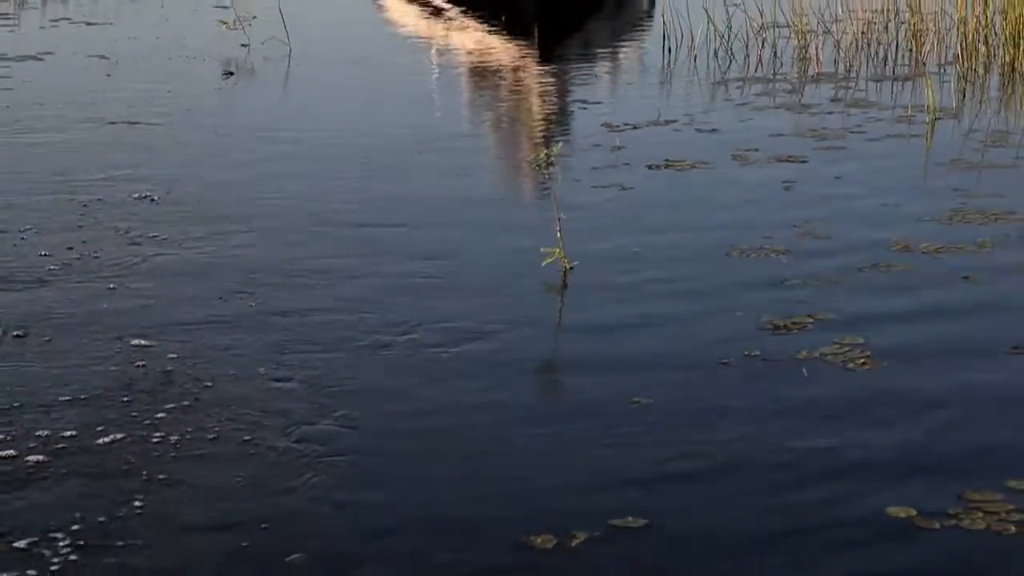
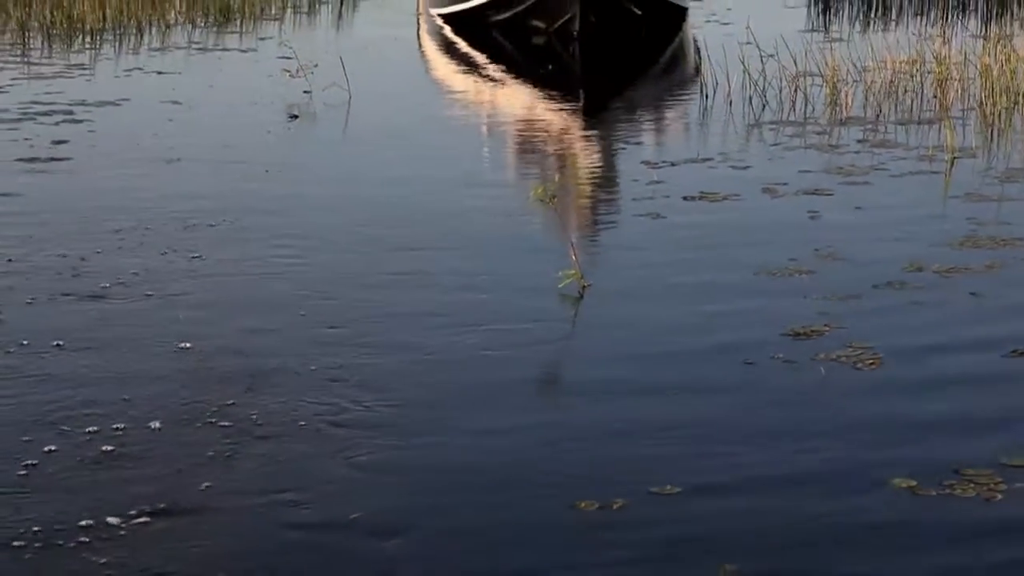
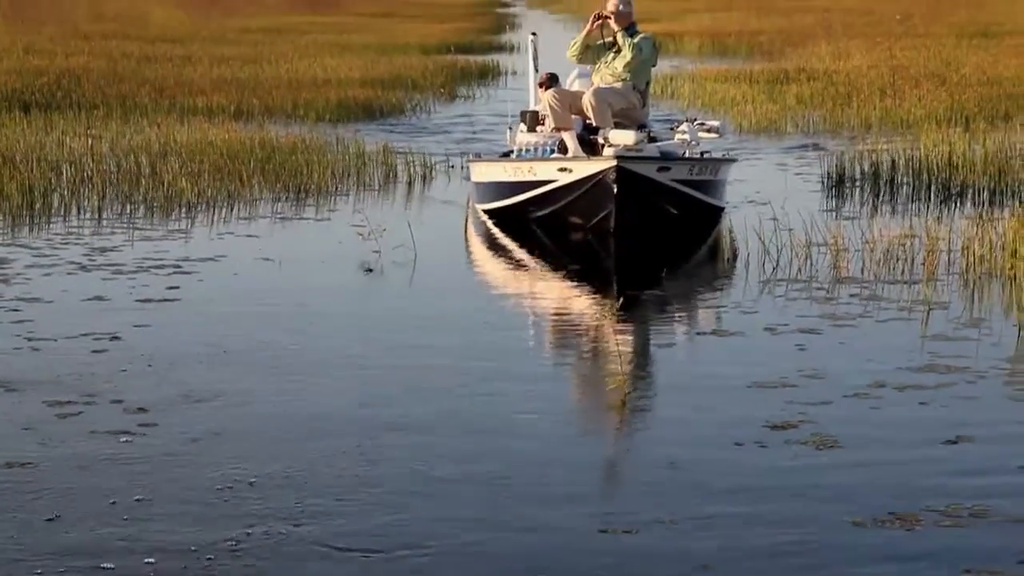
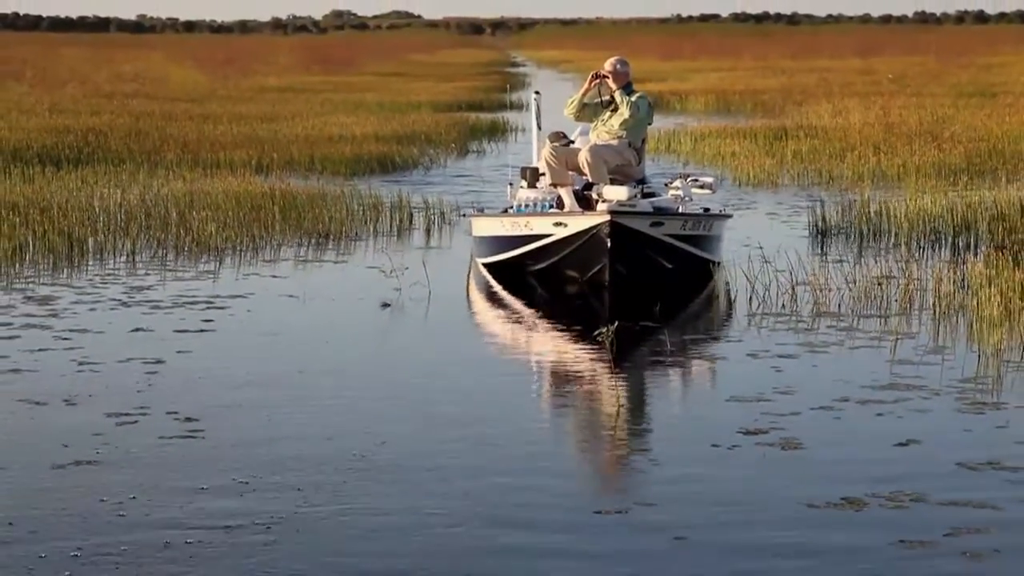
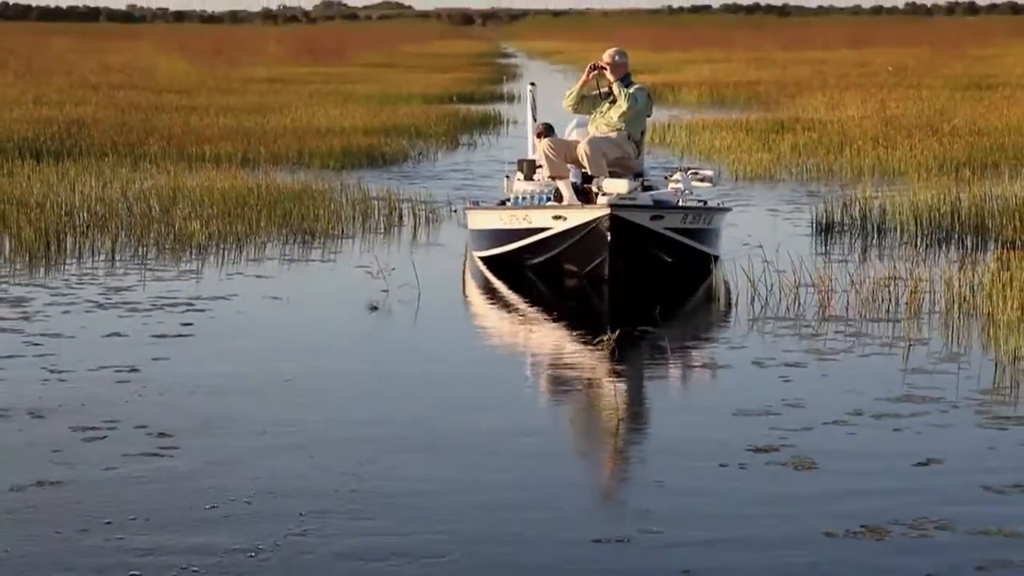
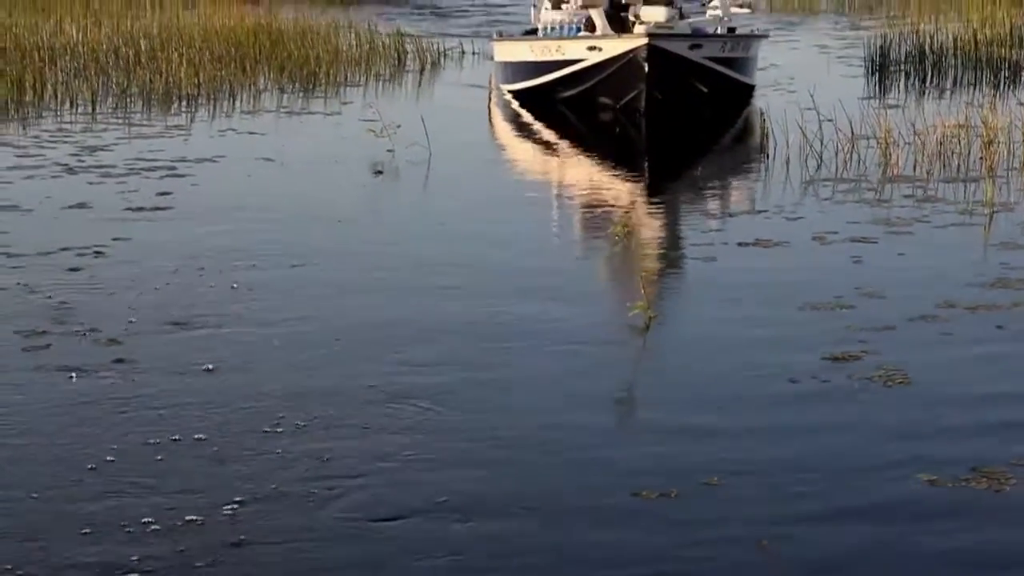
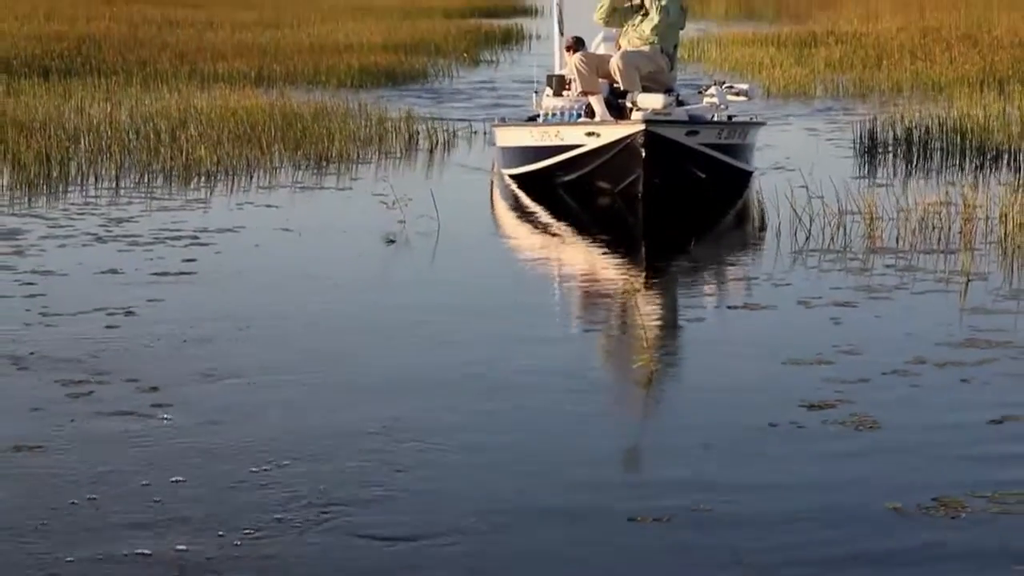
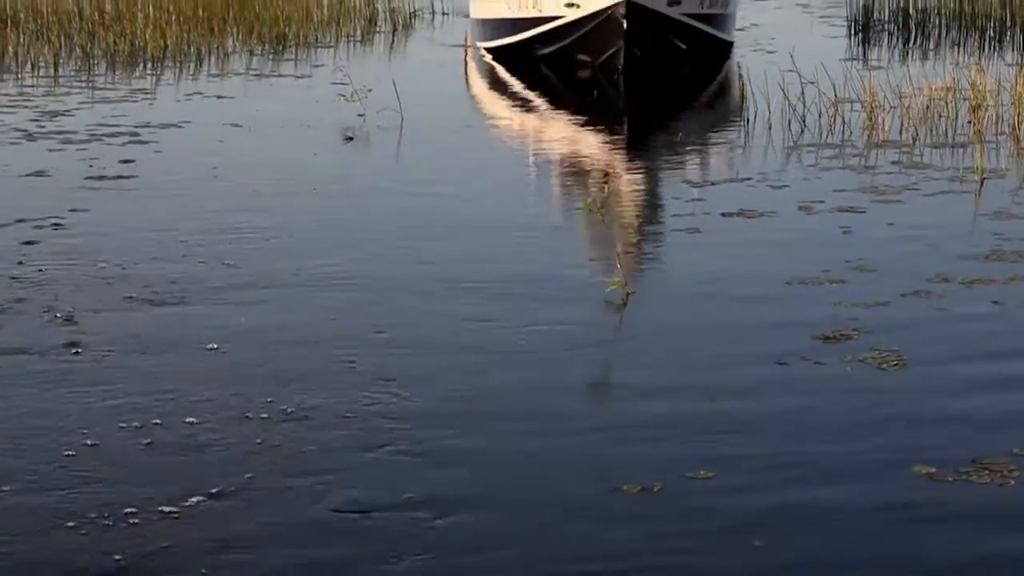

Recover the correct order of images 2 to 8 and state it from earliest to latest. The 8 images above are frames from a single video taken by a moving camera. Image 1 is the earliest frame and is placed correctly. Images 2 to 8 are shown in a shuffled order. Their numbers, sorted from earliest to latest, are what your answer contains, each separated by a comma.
2, 8, 6, 7, 3, 5, 4
